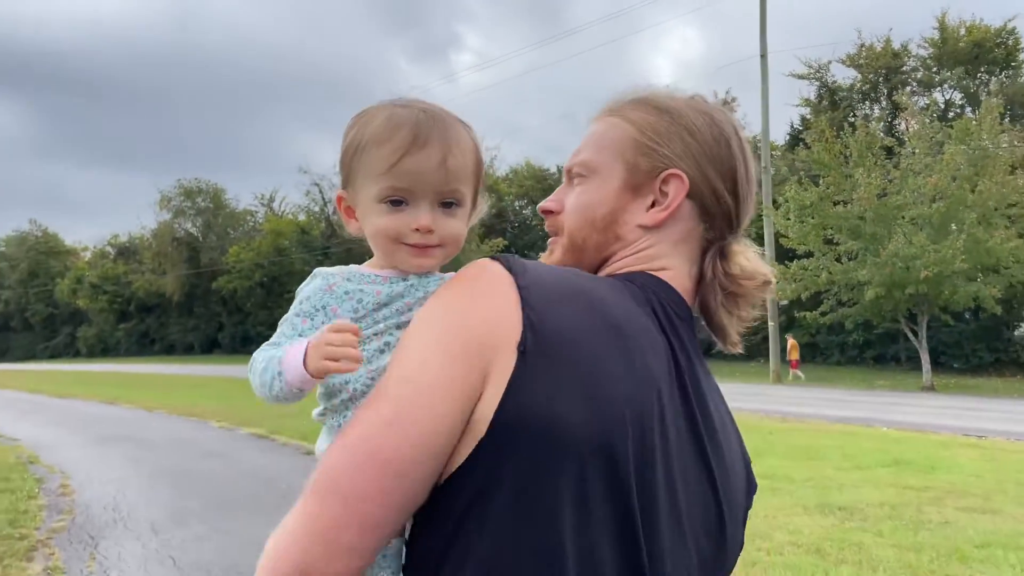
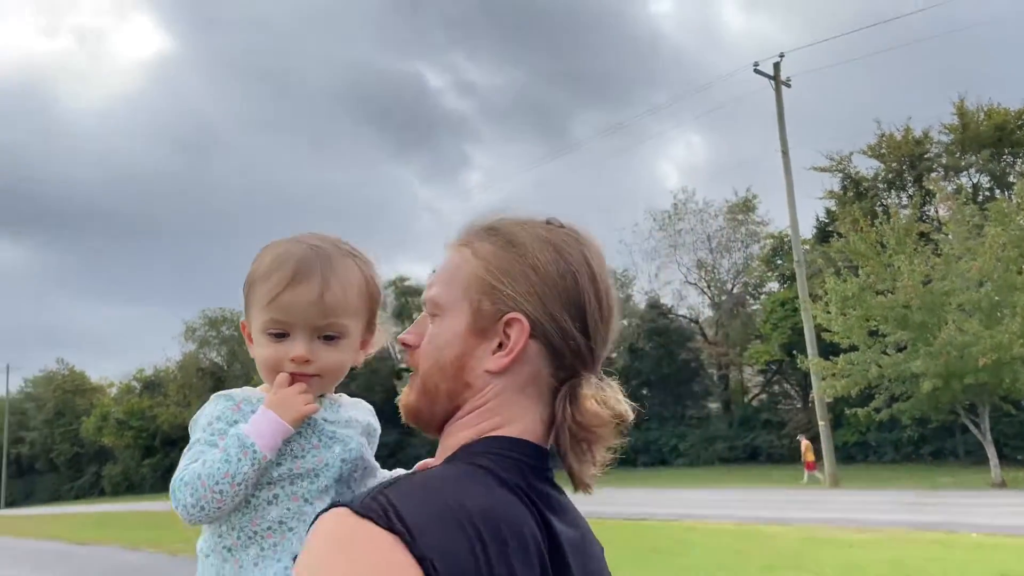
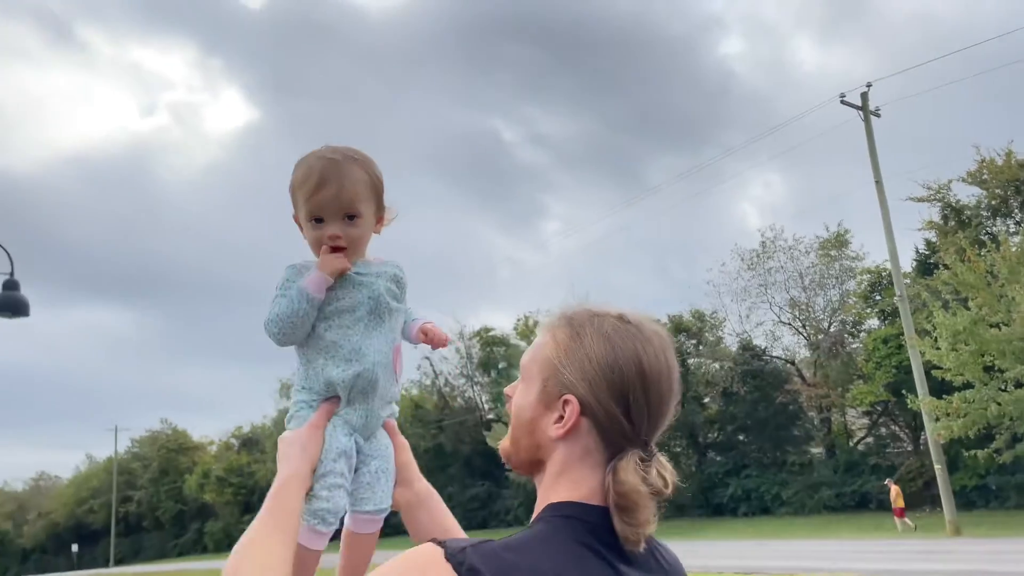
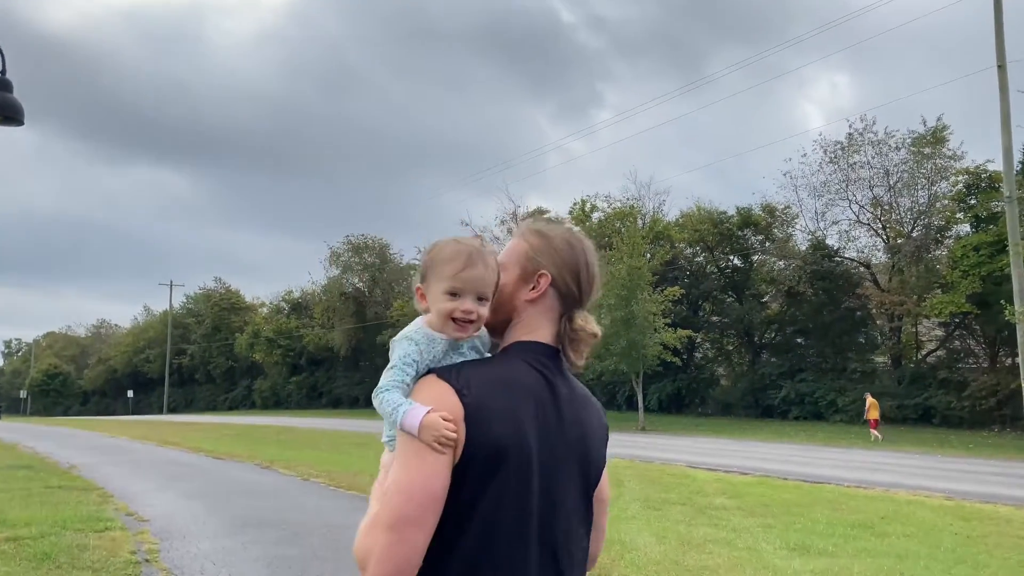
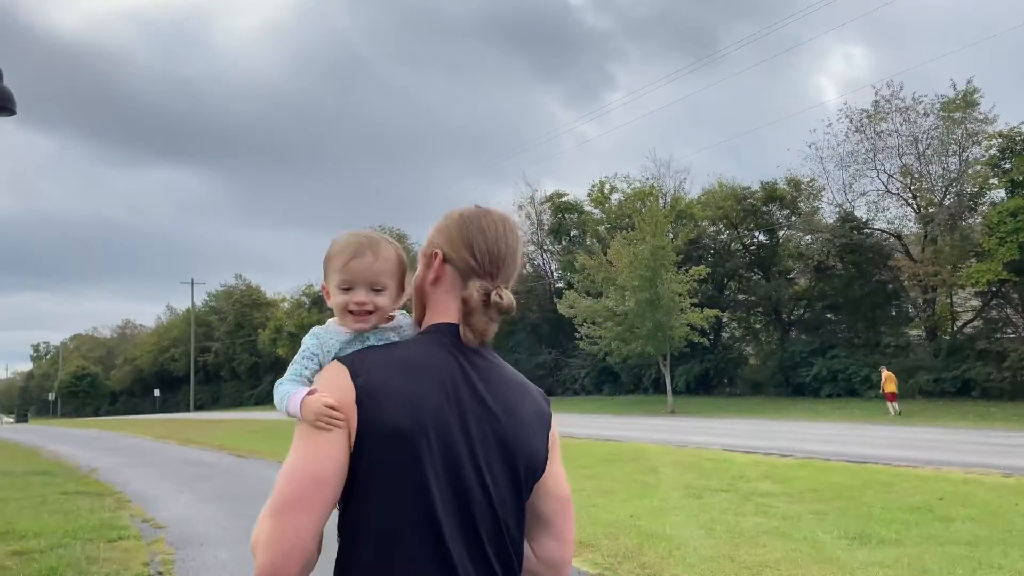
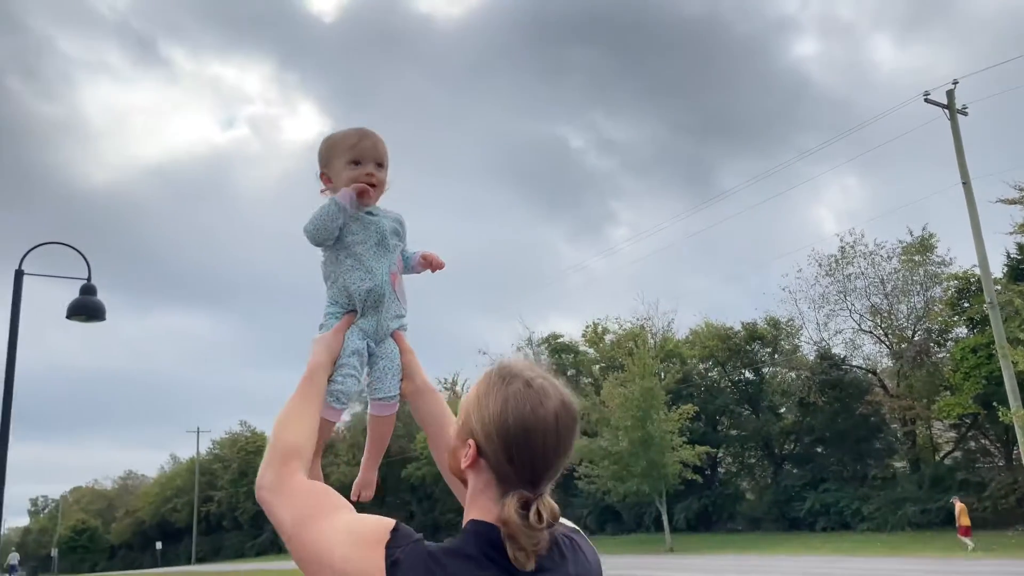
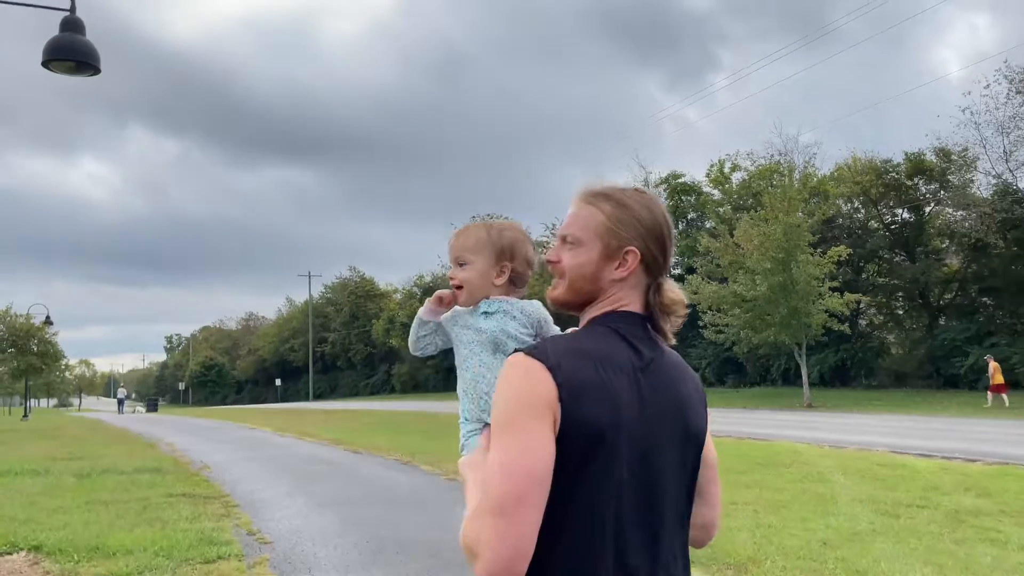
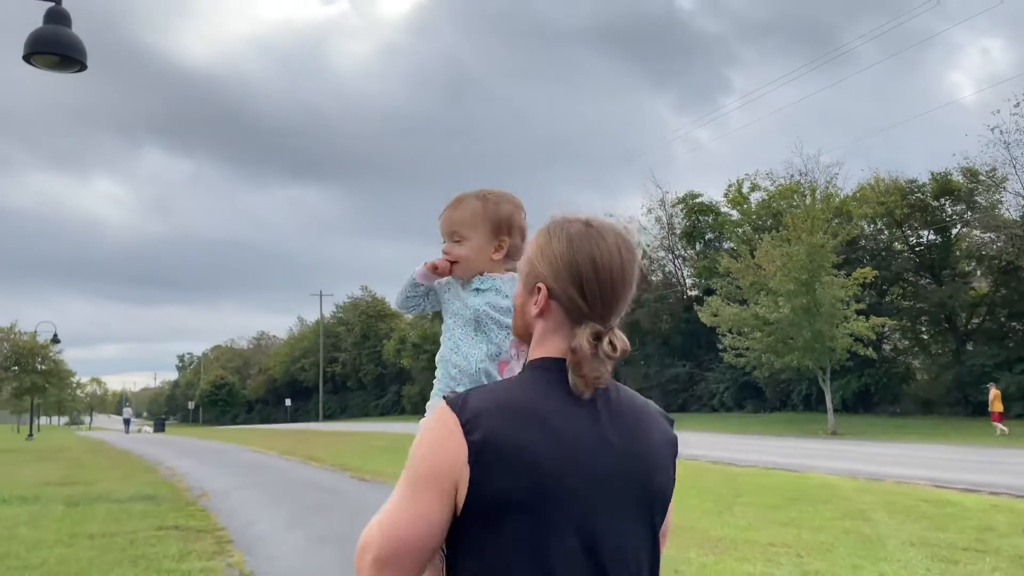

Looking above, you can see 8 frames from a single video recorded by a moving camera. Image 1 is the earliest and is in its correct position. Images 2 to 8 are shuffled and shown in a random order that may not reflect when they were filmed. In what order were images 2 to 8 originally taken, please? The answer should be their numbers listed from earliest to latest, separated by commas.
2, 3, 6, 4, 5, 7, 8
